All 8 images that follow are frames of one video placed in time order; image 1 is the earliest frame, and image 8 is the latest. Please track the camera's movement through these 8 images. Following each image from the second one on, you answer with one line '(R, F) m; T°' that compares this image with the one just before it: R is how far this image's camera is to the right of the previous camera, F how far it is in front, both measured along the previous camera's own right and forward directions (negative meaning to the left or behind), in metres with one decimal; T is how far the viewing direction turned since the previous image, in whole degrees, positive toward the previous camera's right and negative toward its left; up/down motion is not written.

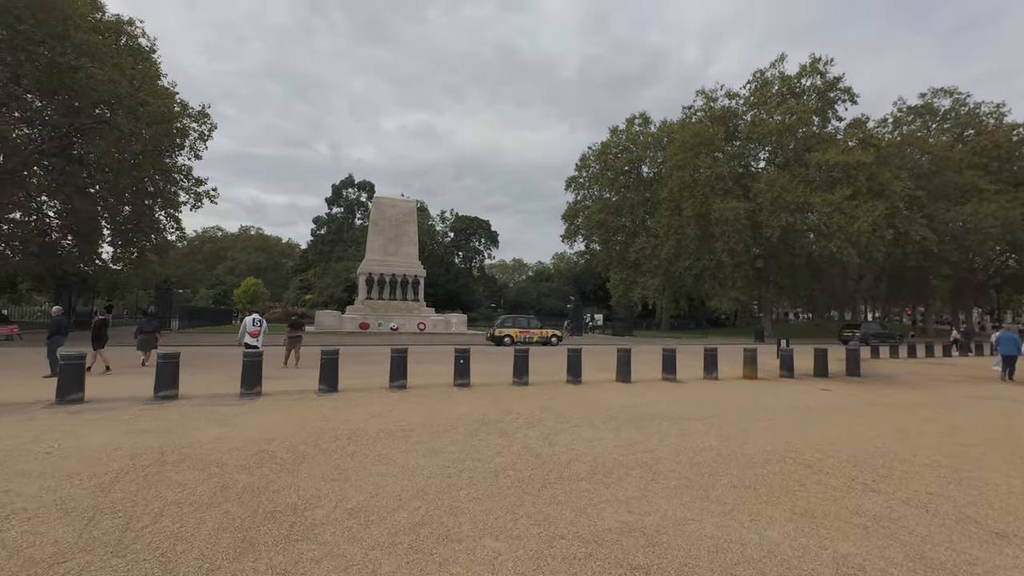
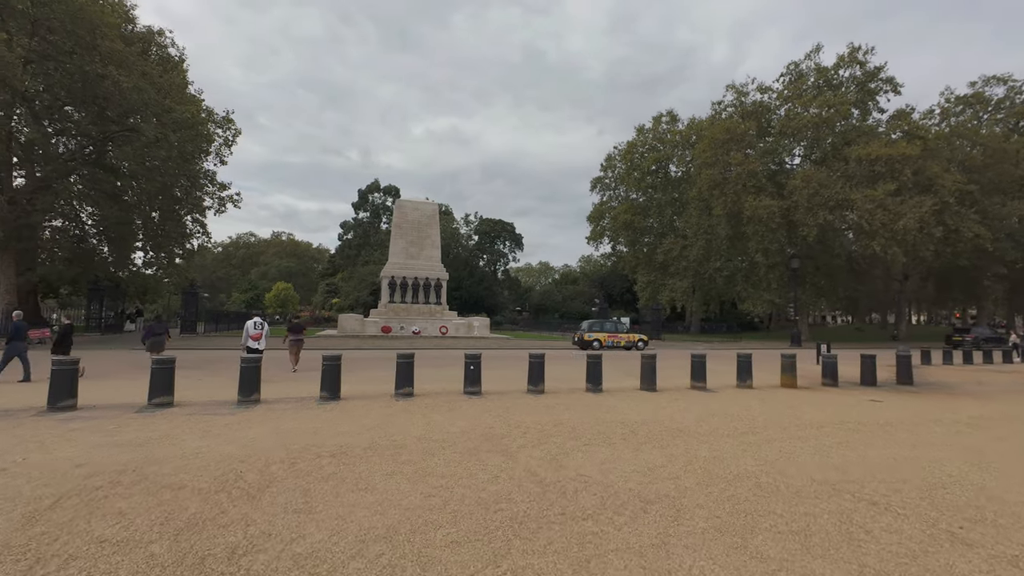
(+0.2, +0.8) m; -3°
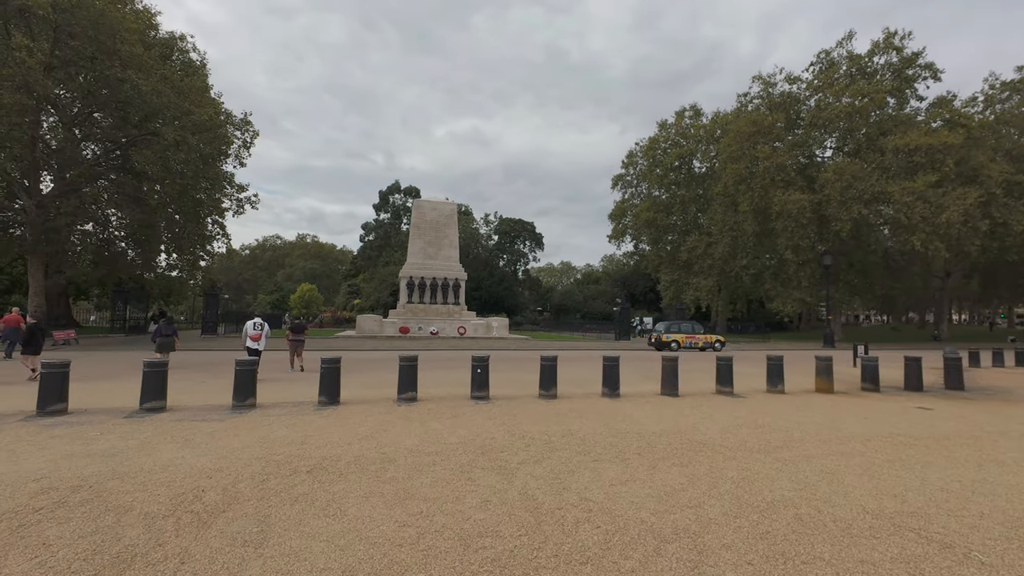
(+0.2, +0.7) m; -2°
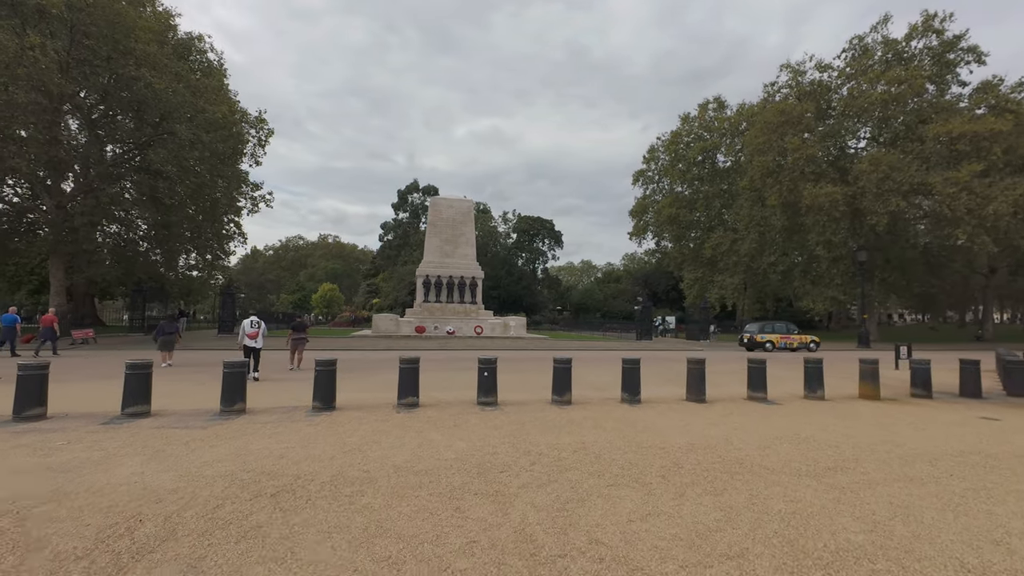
(+0.2, +0.8) m; -2°
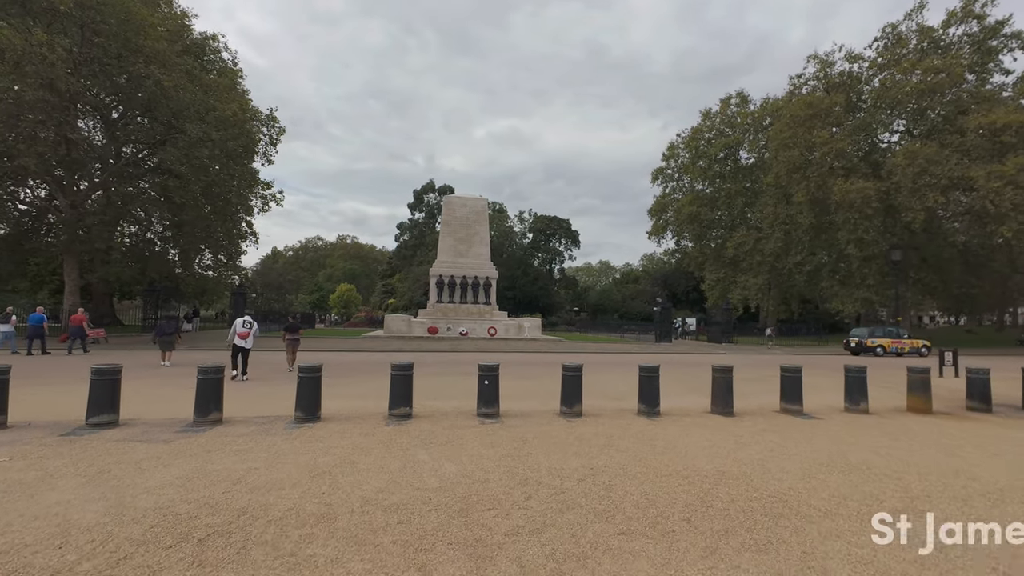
(+0.2, +0.9) m; -2°
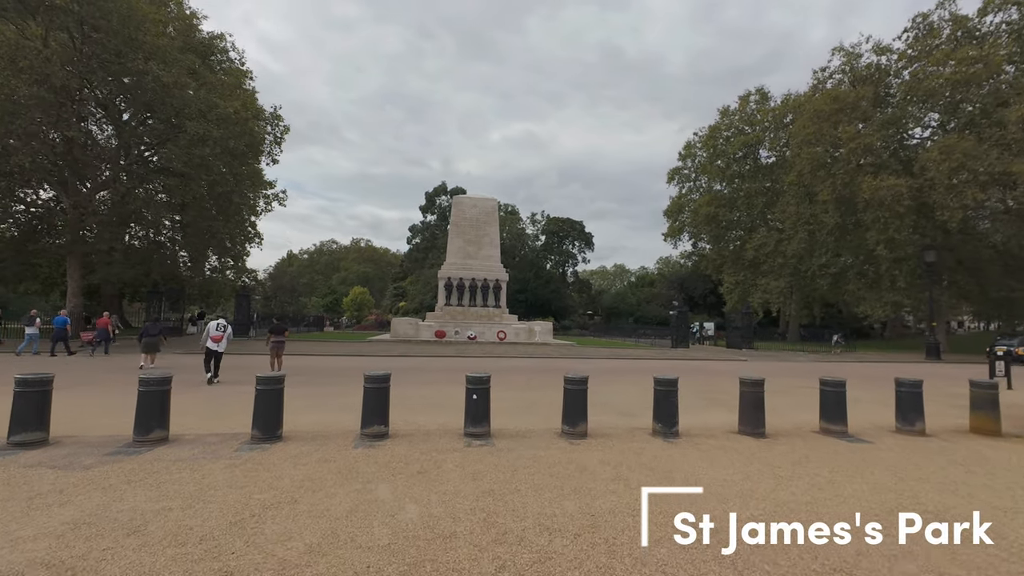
(+0.3, +1.2) m; -1°
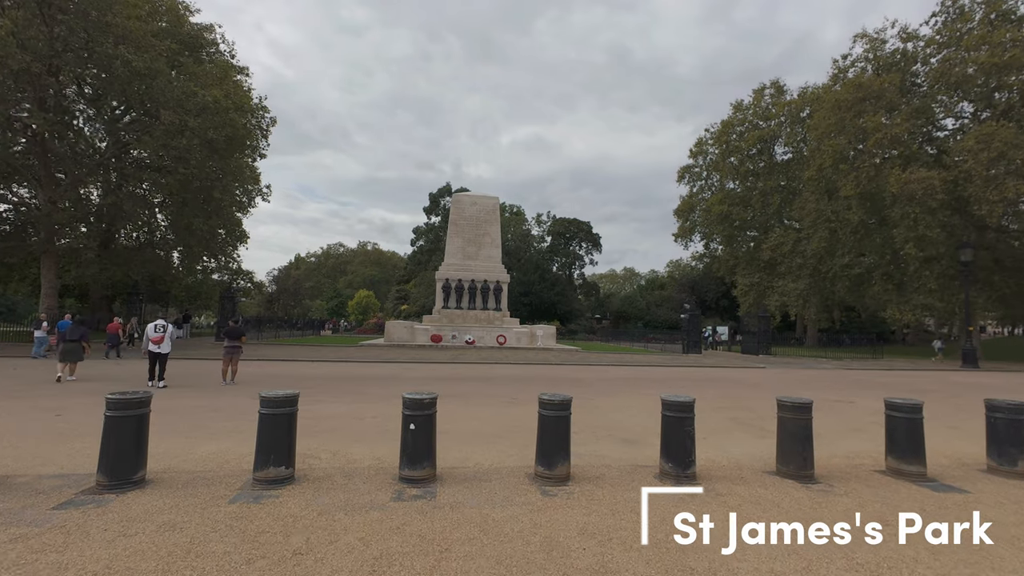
(+0.5, +1.9) m; -1°
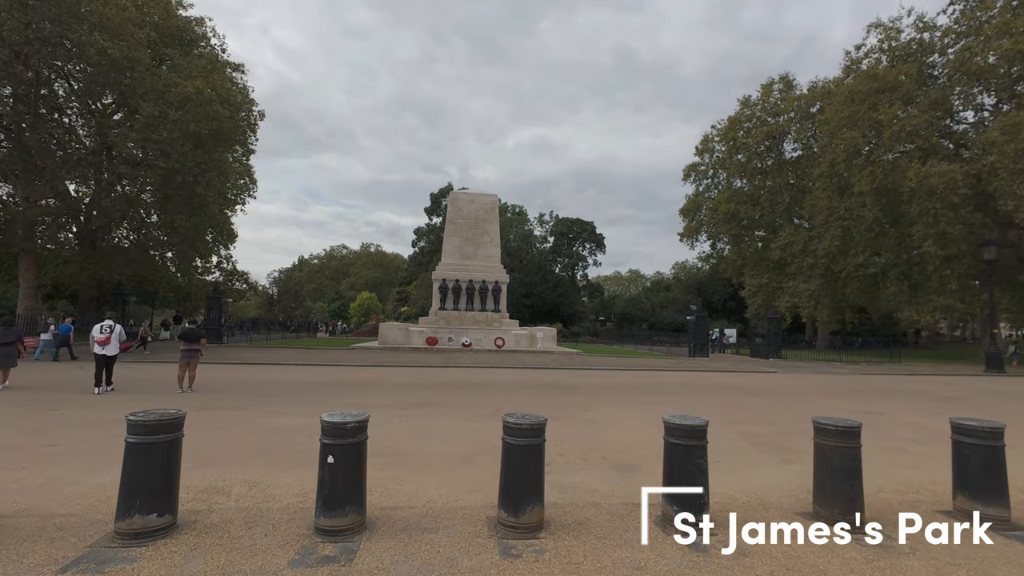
(+0.3, +1.2) m; 0°
